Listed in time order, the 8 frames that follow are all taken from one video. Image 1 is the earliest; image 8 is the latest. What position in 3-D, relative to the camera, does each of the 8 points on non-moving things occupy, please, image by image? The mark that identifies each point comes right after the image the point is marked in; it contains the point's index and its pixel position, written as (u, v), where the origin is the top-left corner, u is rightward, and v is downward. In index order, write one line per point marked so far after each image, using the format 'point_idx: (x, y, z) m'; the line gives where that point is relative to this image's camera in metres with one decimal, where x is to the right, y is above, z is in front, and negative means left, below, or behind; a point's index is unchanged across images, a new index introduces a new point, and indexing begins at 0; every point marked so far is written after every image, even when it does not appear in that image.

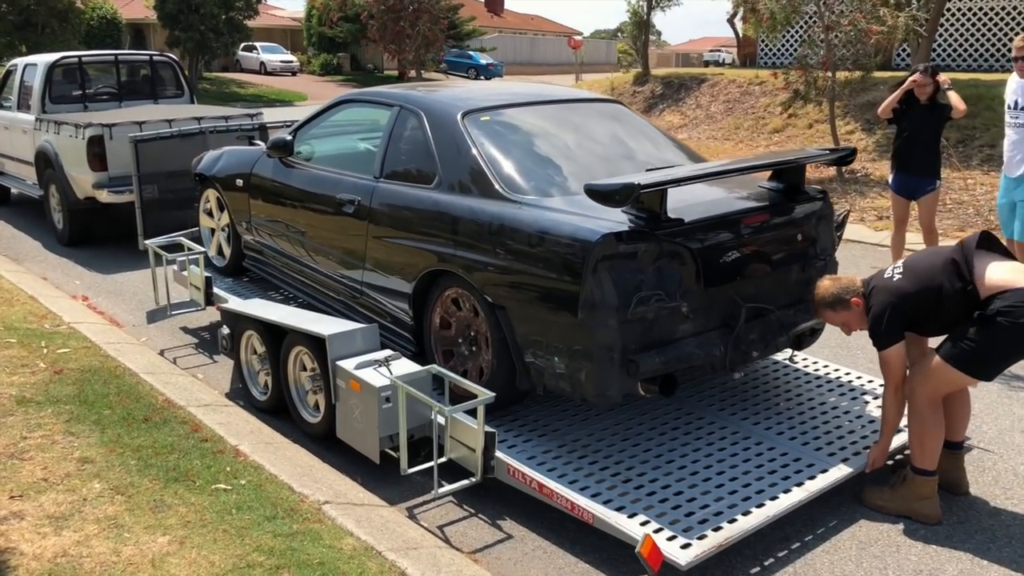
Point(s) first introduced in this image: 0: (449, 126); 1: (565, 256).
0: (-0.3, +0.8, +4.4) m
1: (+0.2, +0.1, +3.6) m
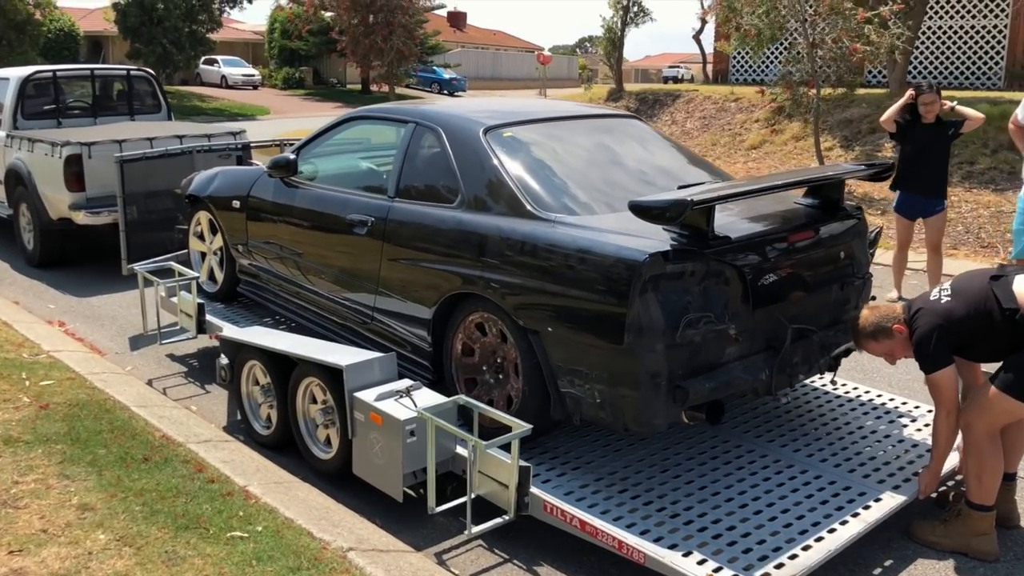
0: (-0.2, +0.7, +4.2) m
1: (+0.4, 0.0, +3.4) m
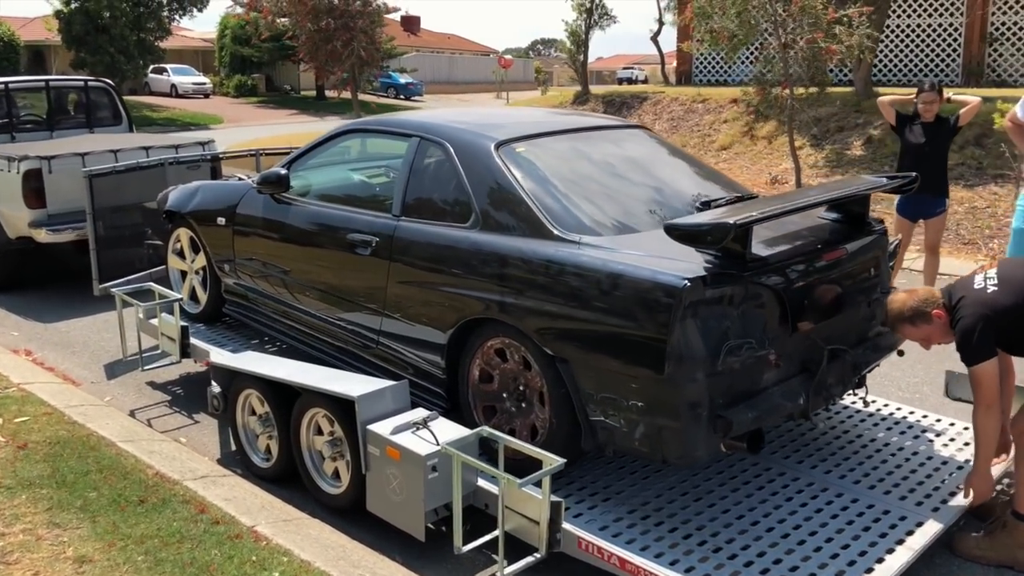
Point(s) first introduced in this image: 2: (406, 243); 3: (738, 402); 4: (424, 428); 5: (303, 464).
0: (-0.1, +0.6, +4.0) m
1: (+0.5, -0.1, +3.2) m
2: (-0.5, +0.2, +4.1) m
3: (+0.8, -0.4, +3.3) m
4: (-0.4, -0.6, +3.7) m
5: (-1.0, -0.8, +4.2) m
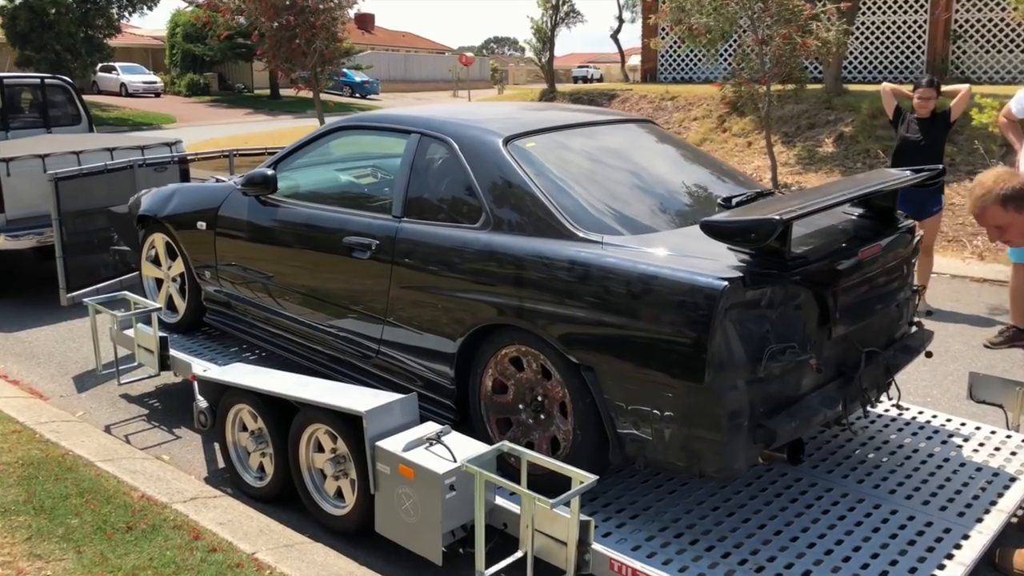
0: (-0.1, +0.6, +3.8) m
1: (+0.6, -0.1, +3.0) m
2: (-0.4, +0.2, +3.9) m
3: (+0.9, -0.4, +3.1) m
4: (-0.3, -0.6, +3.5) m
5: (-0.9, -0.9, +3.9) m
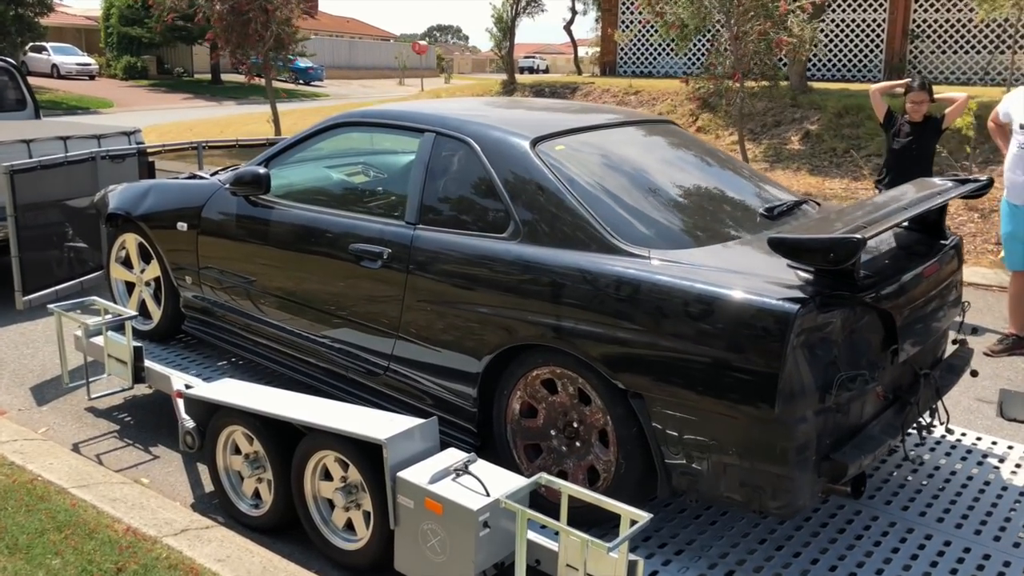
0: (0.0, +0.5, +3.5) m
1: (+0.7, -0.1, +2.8) m
2: (-0.3, +0.1, +3.6) m
3: (+1.1, -0.5, +2.9) m
4: (-0.2, -0.7, +3.2) m
5: (-0.8, -0.9, +3.6) m
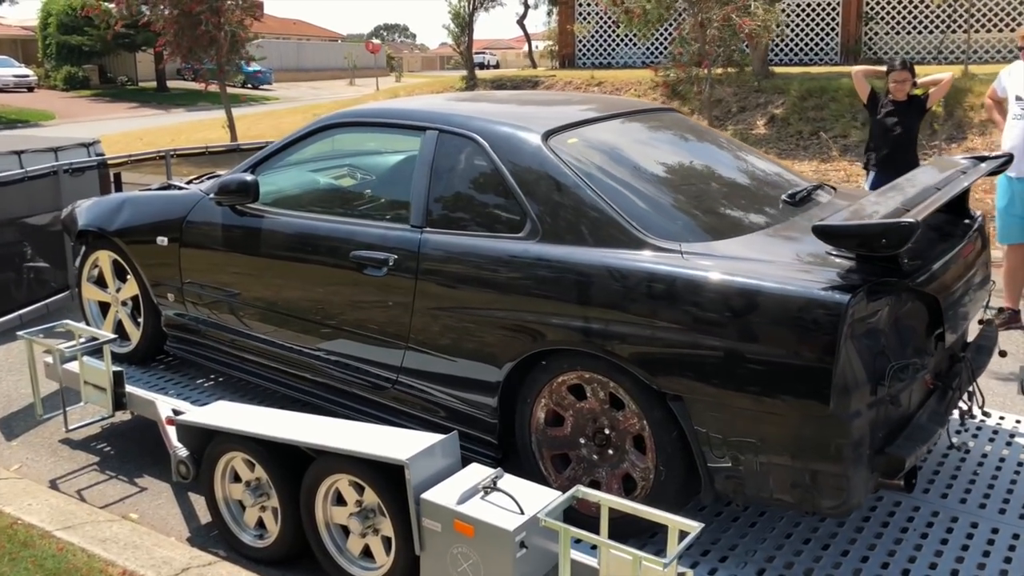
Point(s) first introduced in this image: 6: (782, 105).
0: (+0.1, +0.5, +3.3) m
1: (+0.8, -0.1, +2.6) m
2: (-0.3, +0.1, +3.4) m
3: (+1.2, -0.5, +2.7) m
4: (-0.1, -0.7, +3.0) m
5: (-0.7, -1.0, +3.3) m
6: (+3.7, +2.5, +12.2) m
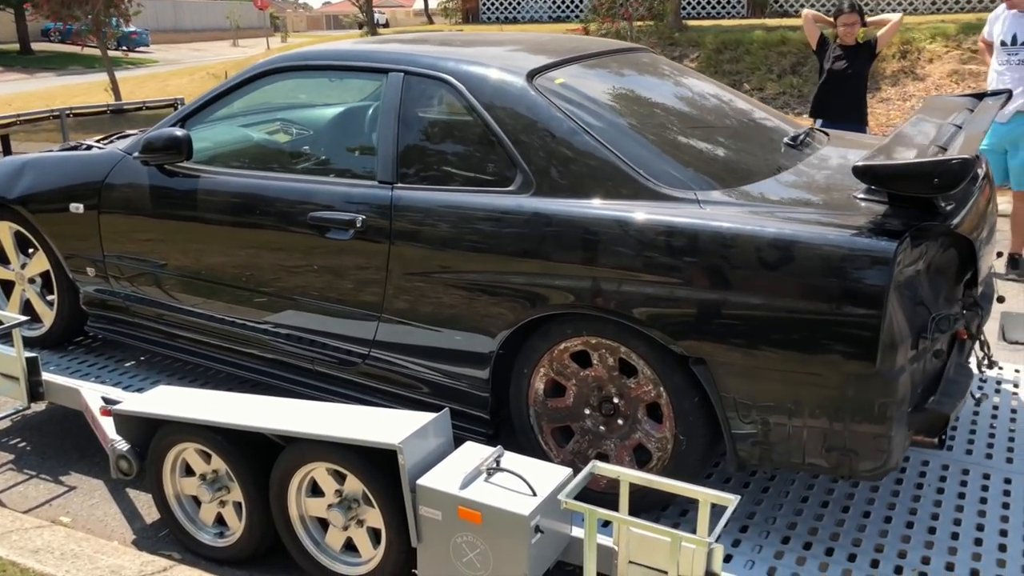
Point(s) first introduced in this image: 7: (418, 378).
0: (0.0, +0.6, +3.0) m
1: (+0.9, 0.0, +2.4) m
2: (-0.3, +0.2, +3.0) m
3: (+1.2, -0.3, +2.6) m
4: (0.0, -0.6, +2.7) m
5: (-0.7, -0.8, +3.0) m
6: (+2.5, +3.1, +12.2) m
7: (-0.3, -0.3, +3.1) m
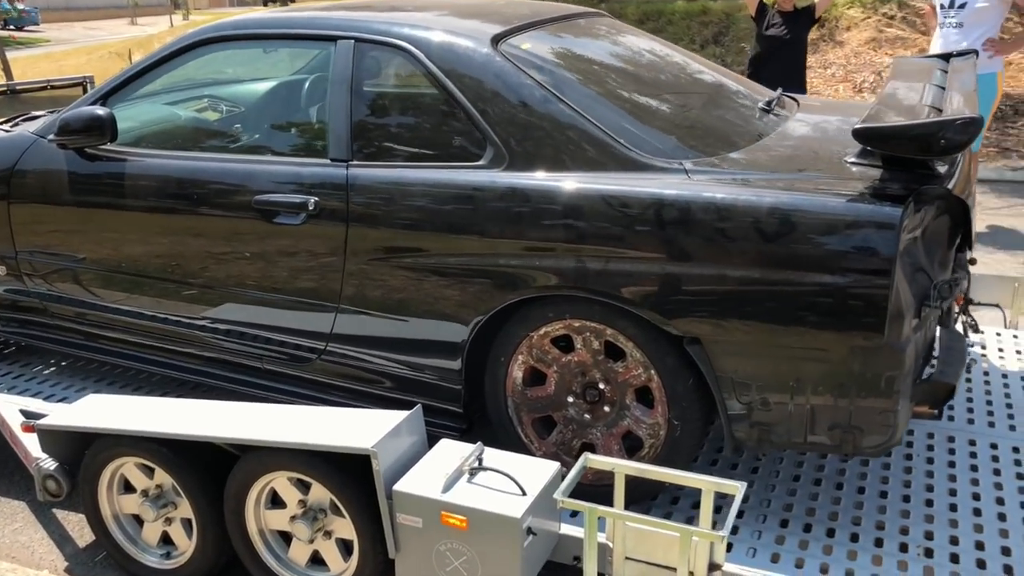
0: (-0.1, +0.7, +2.7) m
1: (+0.8, +0.1, +2.2) m
2: (-0.4, +0.3, +2.8) m
3: (+1.2, -0.2, +2.5) m
4: (-0.1, -0.5, +2.5) m
5: (-0.8, -0.8, +2.7) m
6: (+1.5, +3.5, +12.1) m
7: (-0.4, -0.3, +2.9) m
